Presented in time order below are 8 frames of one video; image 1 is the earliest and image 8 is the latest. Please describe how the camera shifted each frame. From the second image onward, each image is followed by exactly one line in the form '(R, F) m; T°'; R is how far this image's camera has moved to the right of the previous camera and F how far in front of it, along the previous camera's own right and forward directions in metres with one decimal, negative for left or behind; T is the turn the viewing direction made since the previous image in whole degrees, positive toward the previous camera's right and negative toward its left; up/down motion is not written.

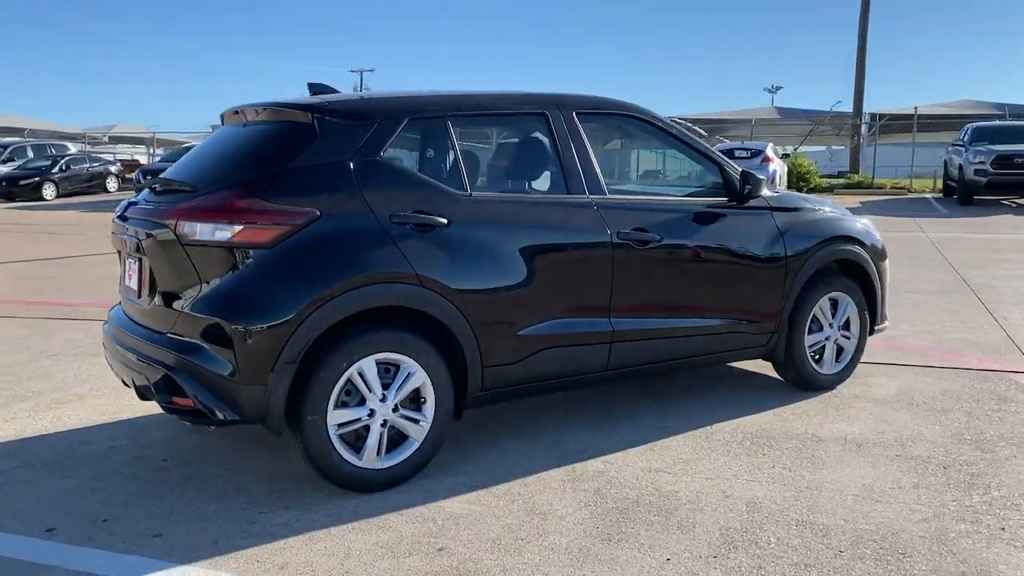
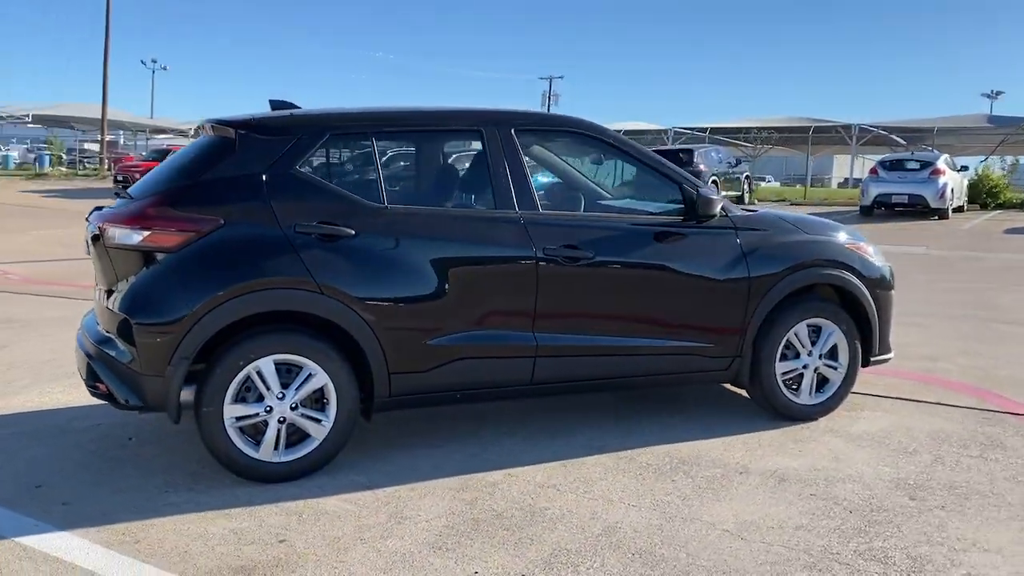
(+1.3, 0.0) m; -12°
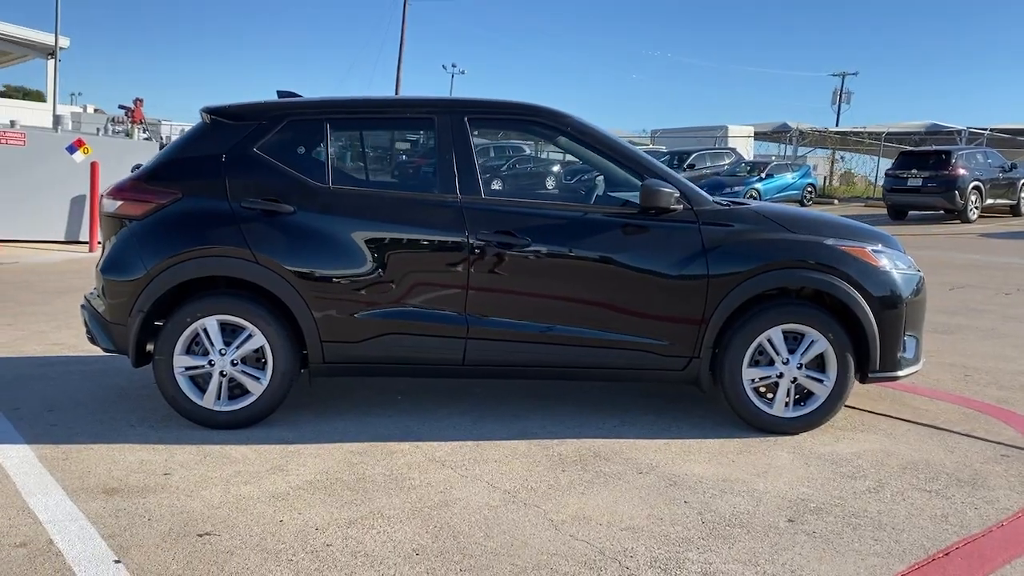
(+1.8, +0.2) m; -18°
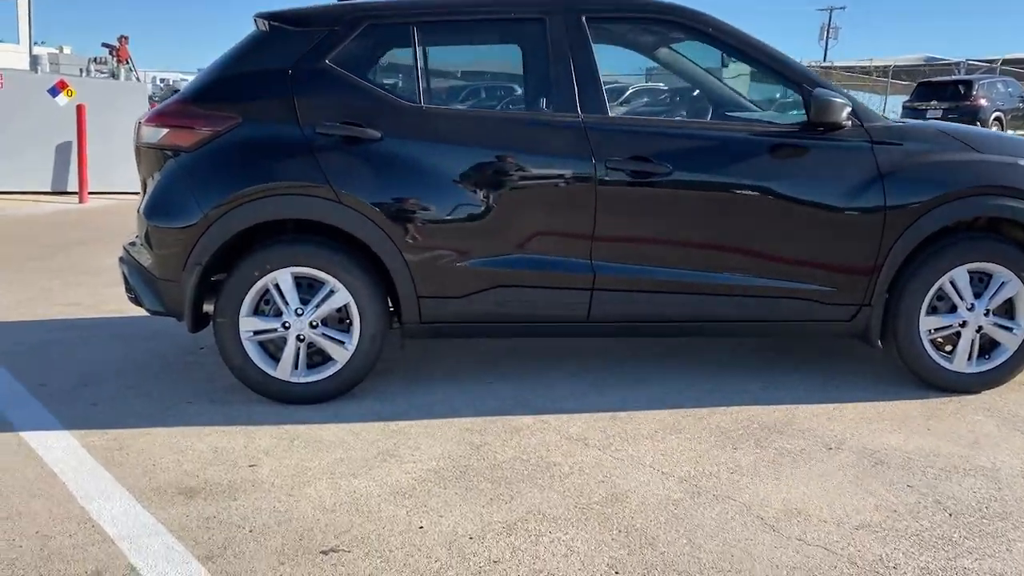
(-0.7, +0.8) m; +1°
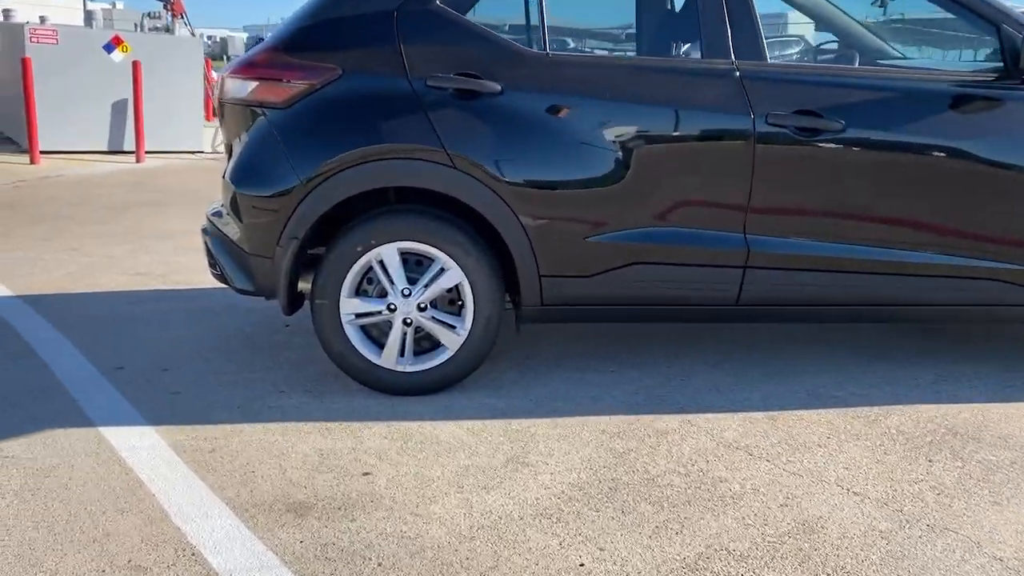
(-0.4, +0.5) m; -3°
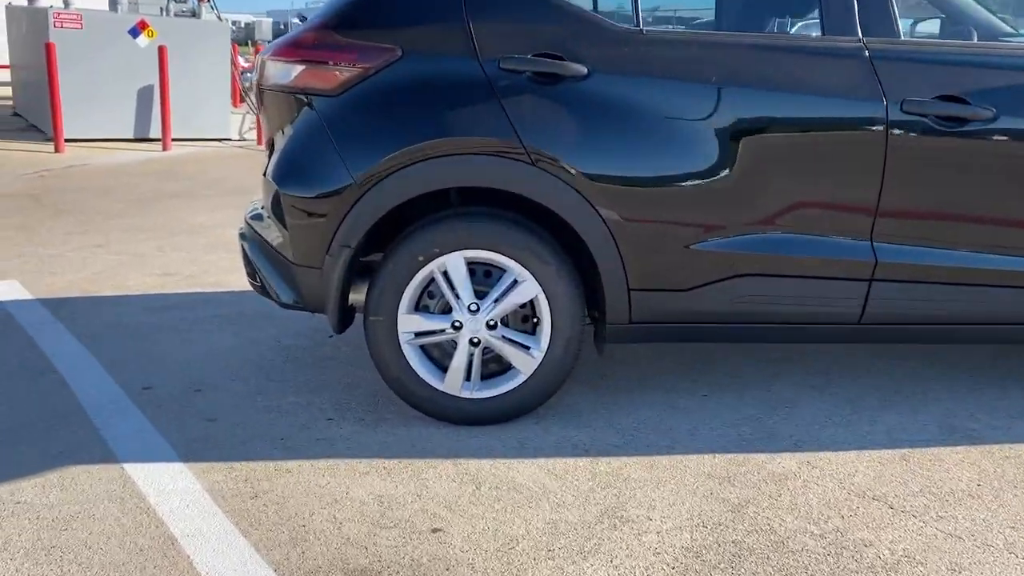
(-0.2, +0.4) m; -2°
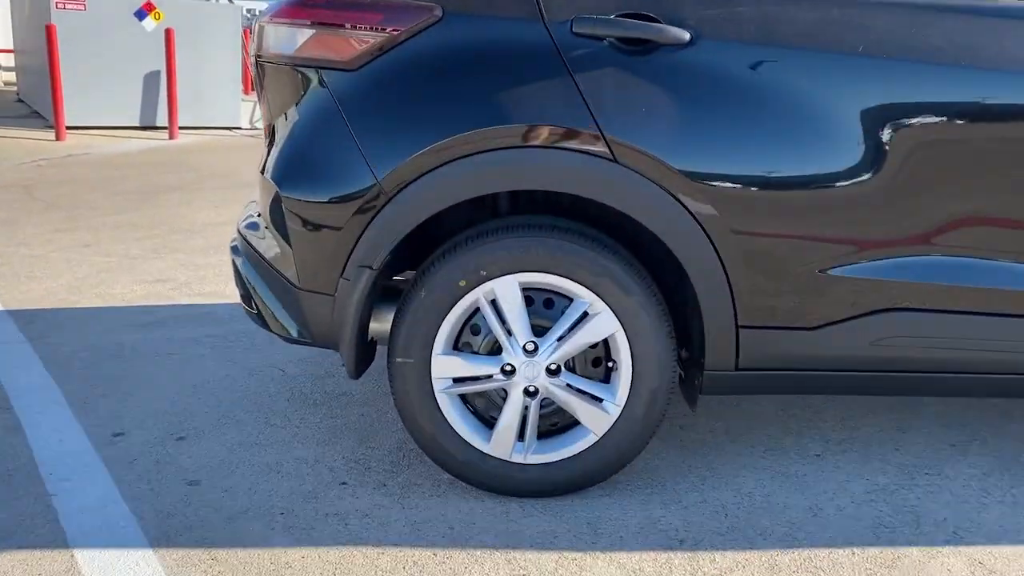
(-0.1, +0.7) m; -1°
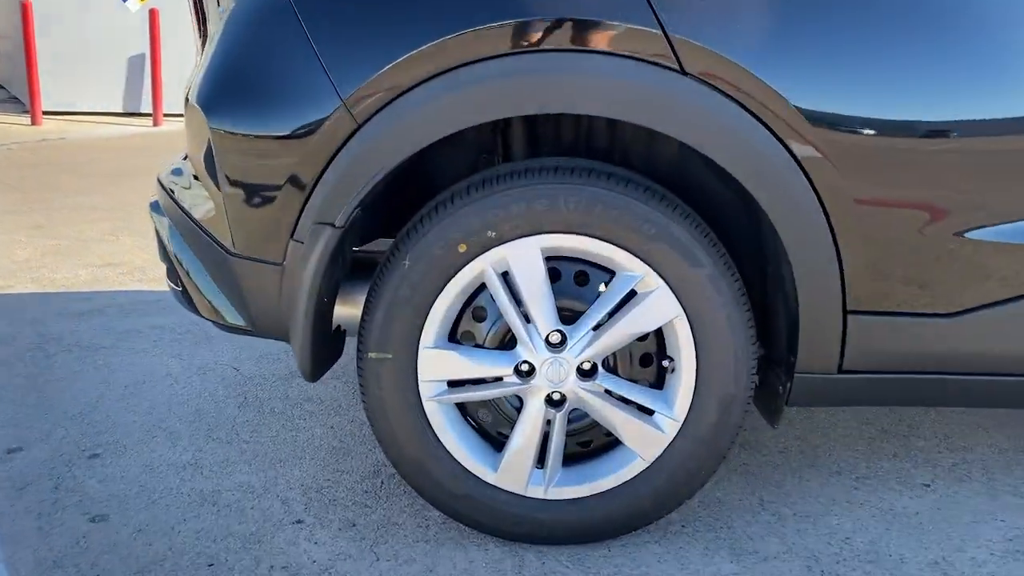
(0.0, +0.6) m; 0°
